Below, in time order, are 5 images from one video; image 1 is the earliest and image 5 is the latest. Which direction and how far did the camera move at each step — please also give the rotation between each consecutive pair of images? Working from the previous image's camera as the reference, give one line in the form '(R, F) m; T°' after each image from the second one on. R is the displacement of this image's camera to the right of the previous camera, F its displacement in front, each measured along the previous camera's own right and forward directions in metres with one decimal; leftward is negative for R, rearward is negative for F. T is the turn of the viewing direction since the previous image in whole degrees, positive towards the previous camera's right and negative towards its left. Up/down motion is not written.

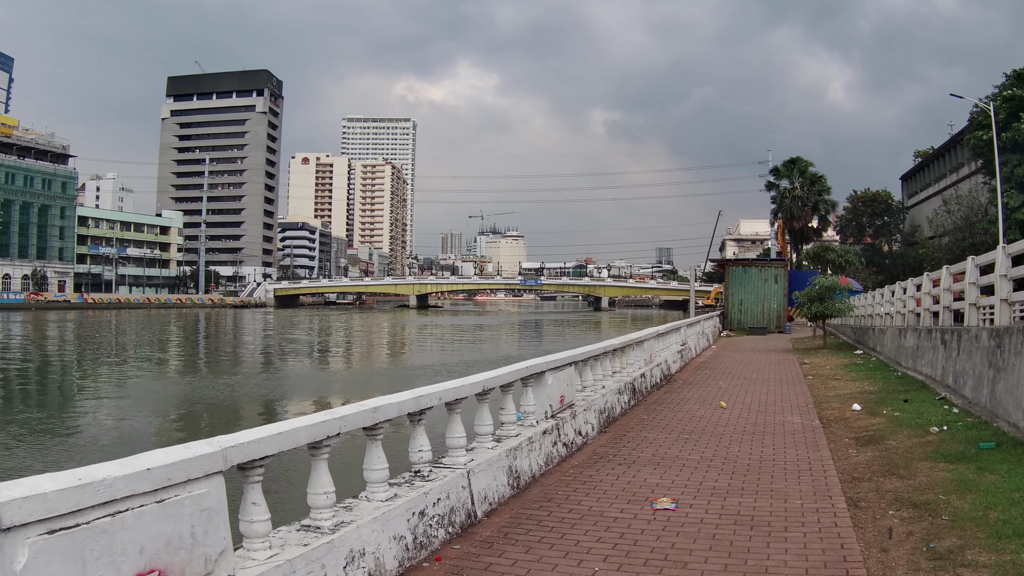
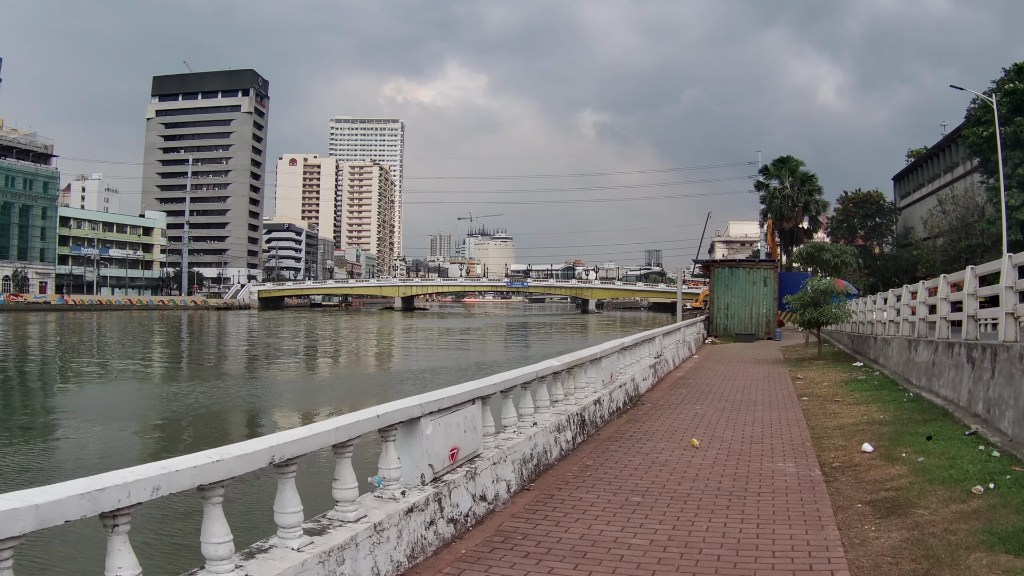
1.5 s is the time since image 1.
(+0.5, +1.2) m; +1°
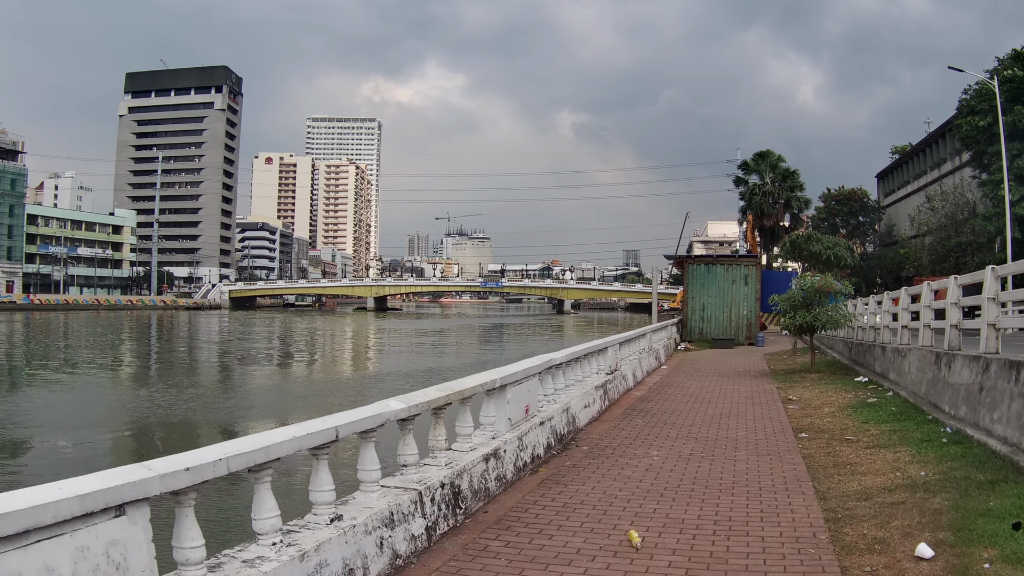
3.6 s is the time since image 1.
(+0.6, +1.6) m; +2°
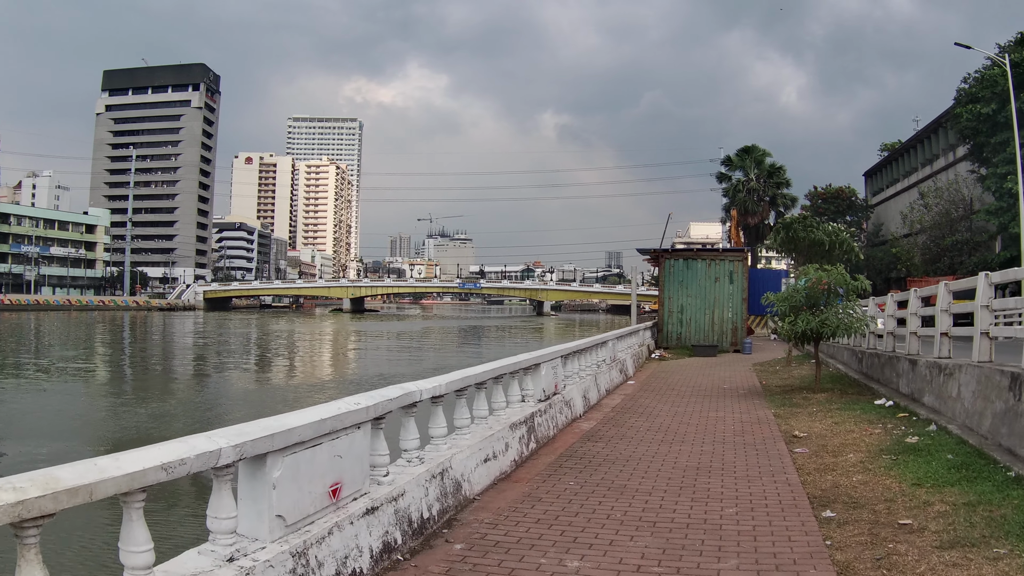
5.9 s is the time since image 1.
(+0.5, +1.6) m; +1°
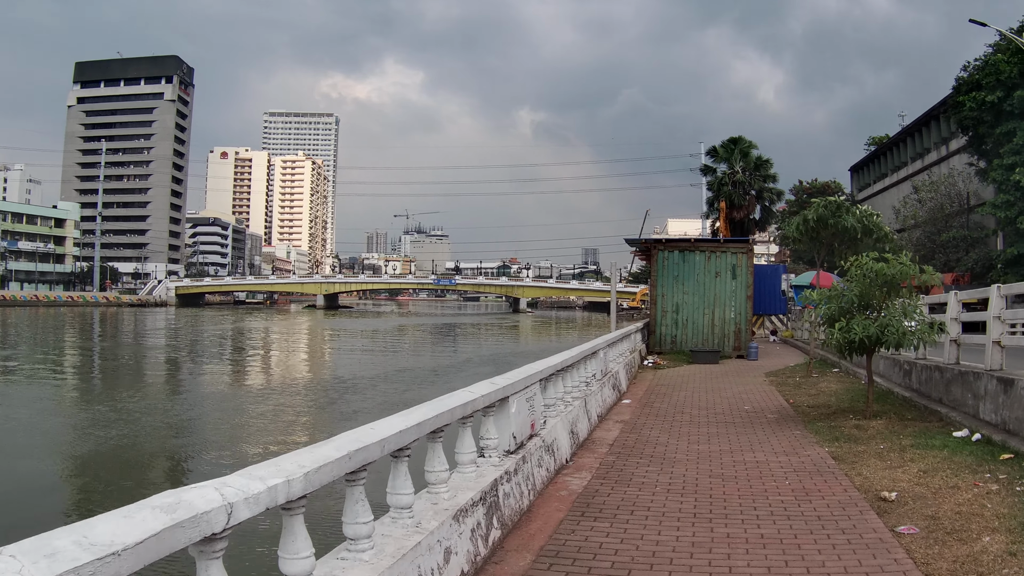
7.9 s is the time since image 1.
(+0.1, +1.3) m; +2°
